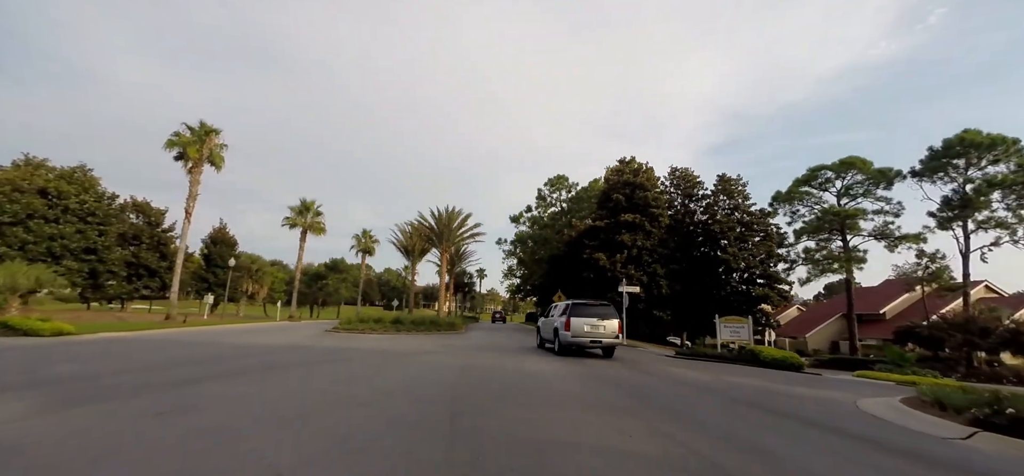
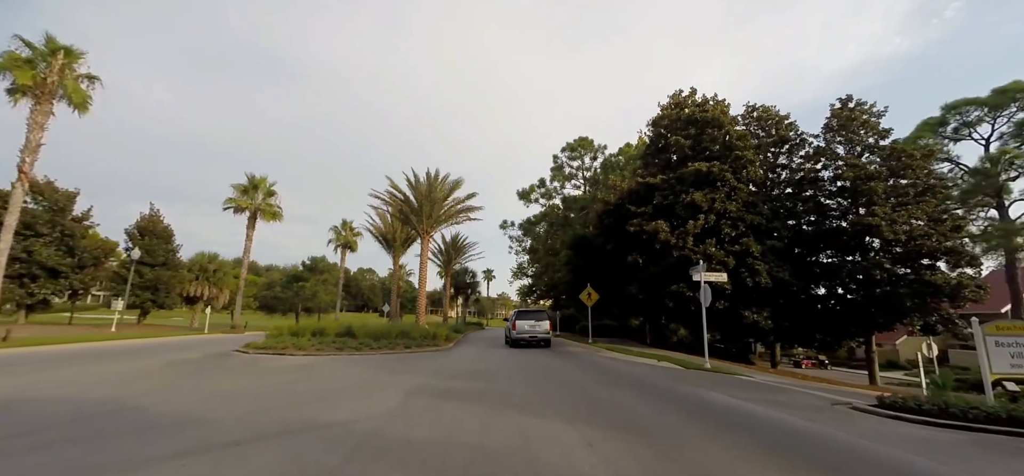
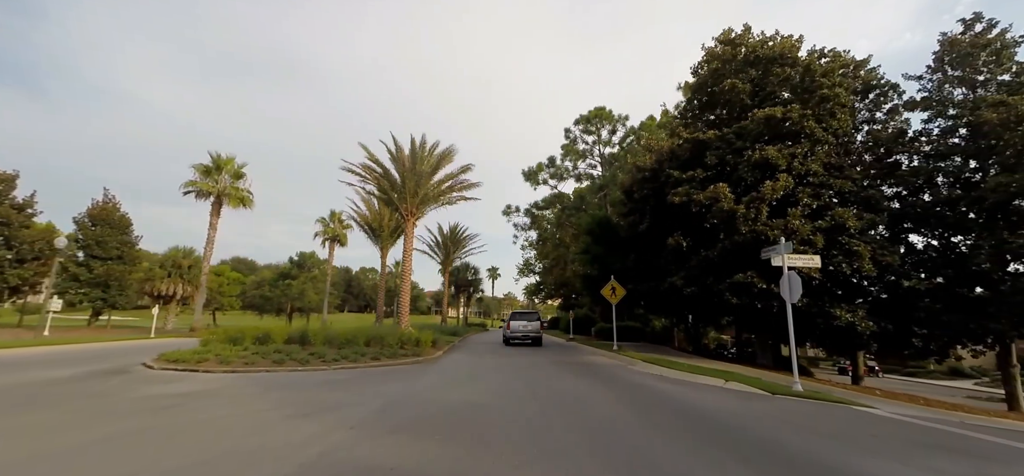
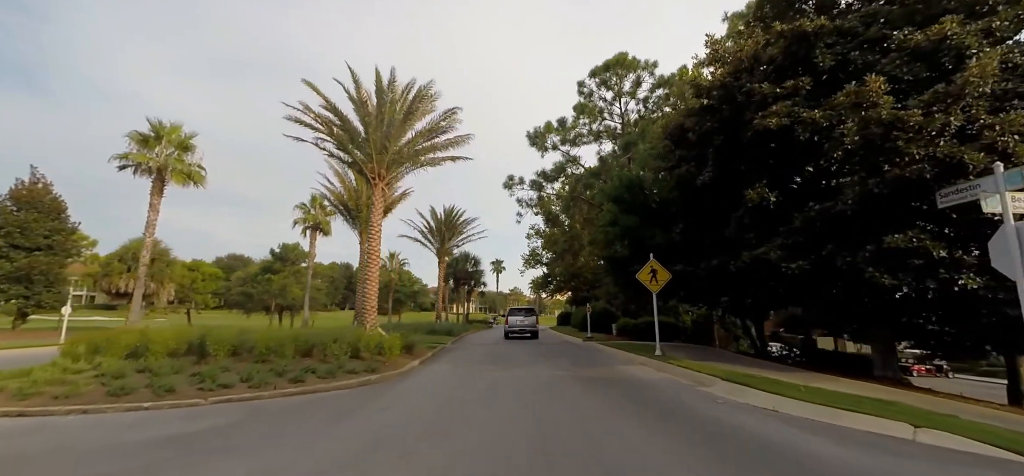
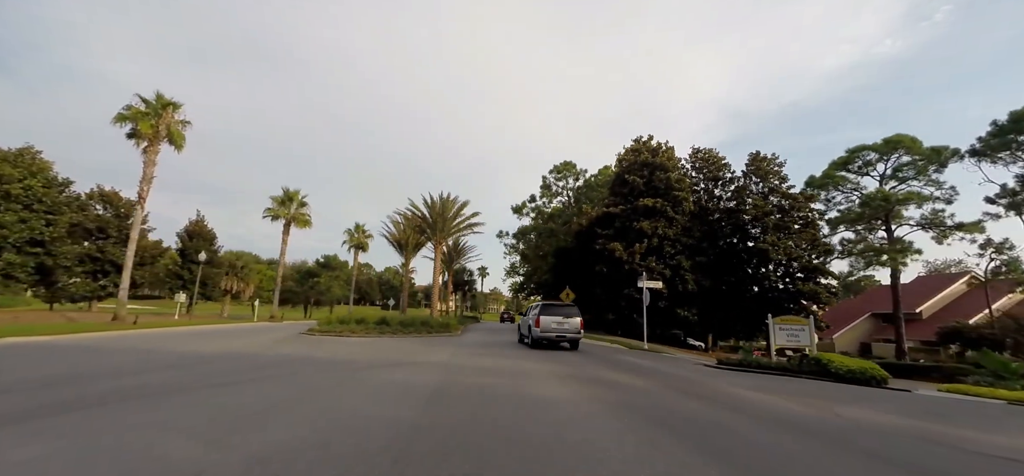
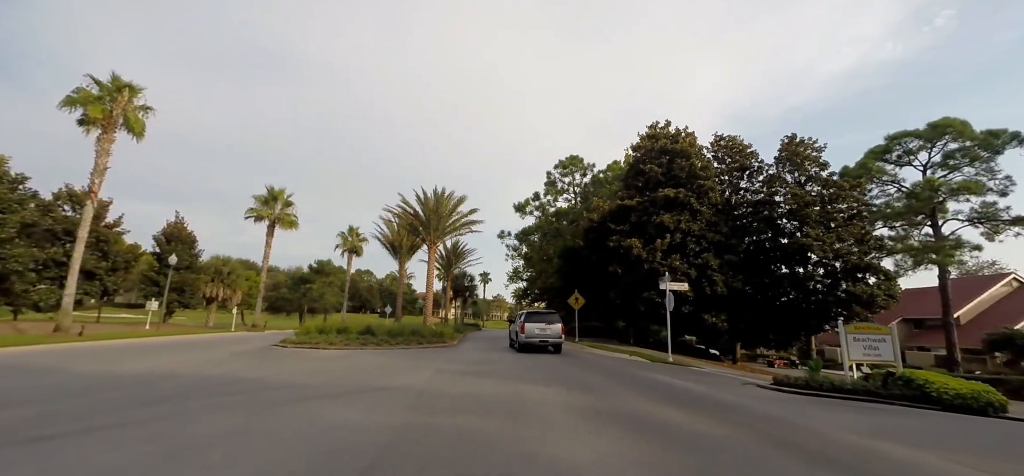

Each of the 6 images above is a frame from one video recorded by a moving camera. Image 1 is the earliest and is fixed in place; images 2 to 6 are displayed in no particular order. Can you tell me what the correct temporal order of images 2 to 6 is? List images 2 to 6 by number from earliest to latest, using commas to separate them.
5, 6, 2, 3, 4
